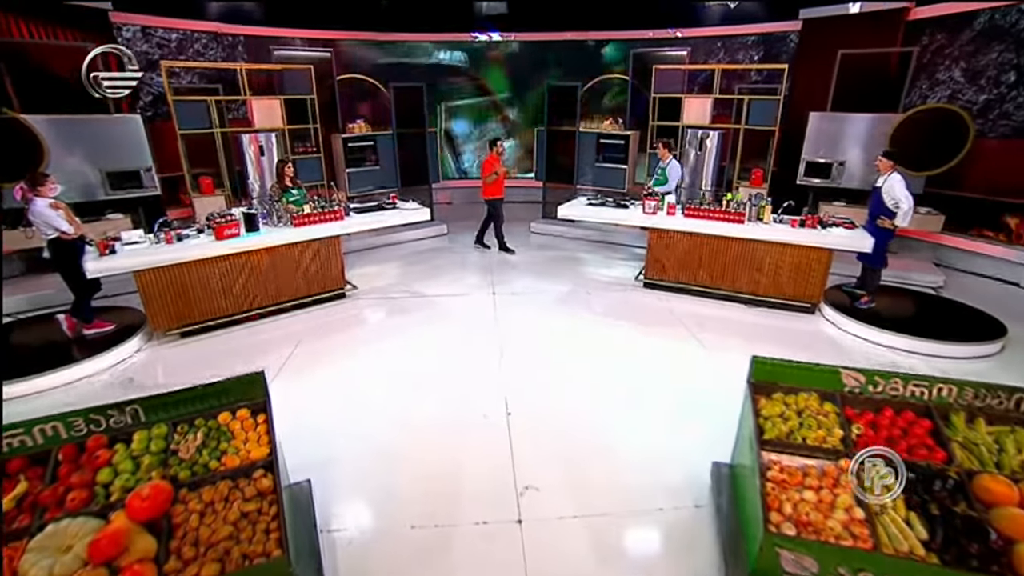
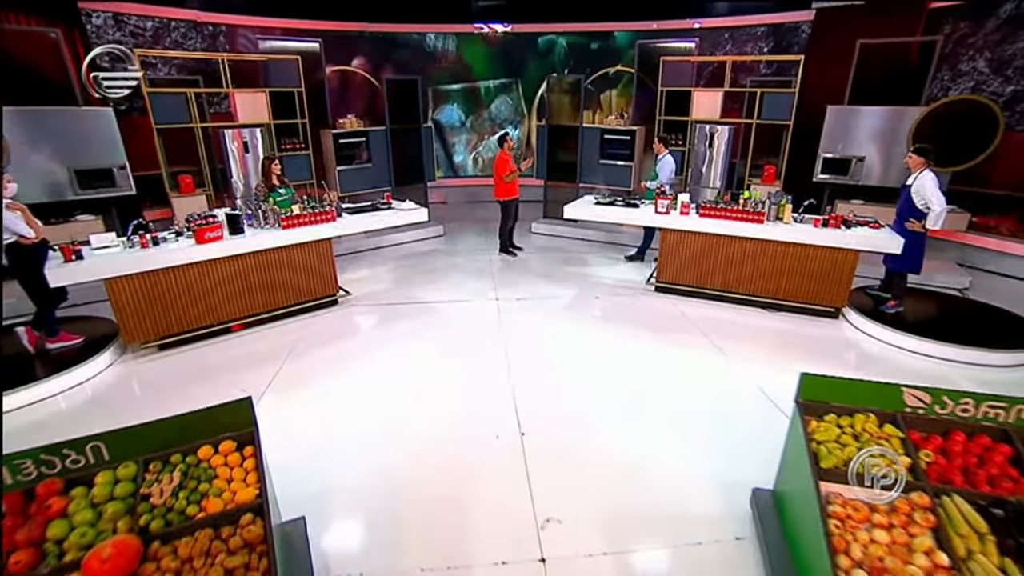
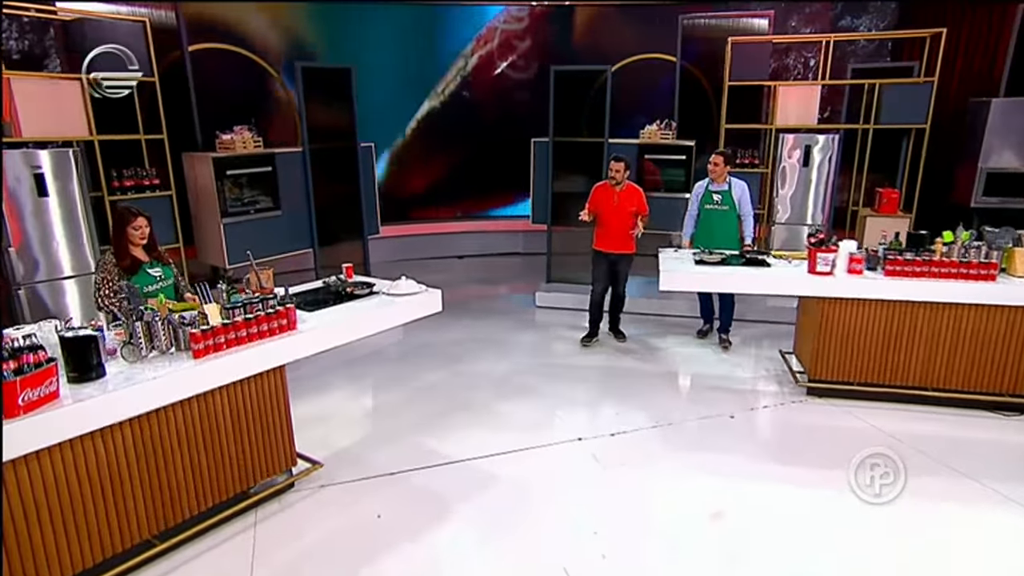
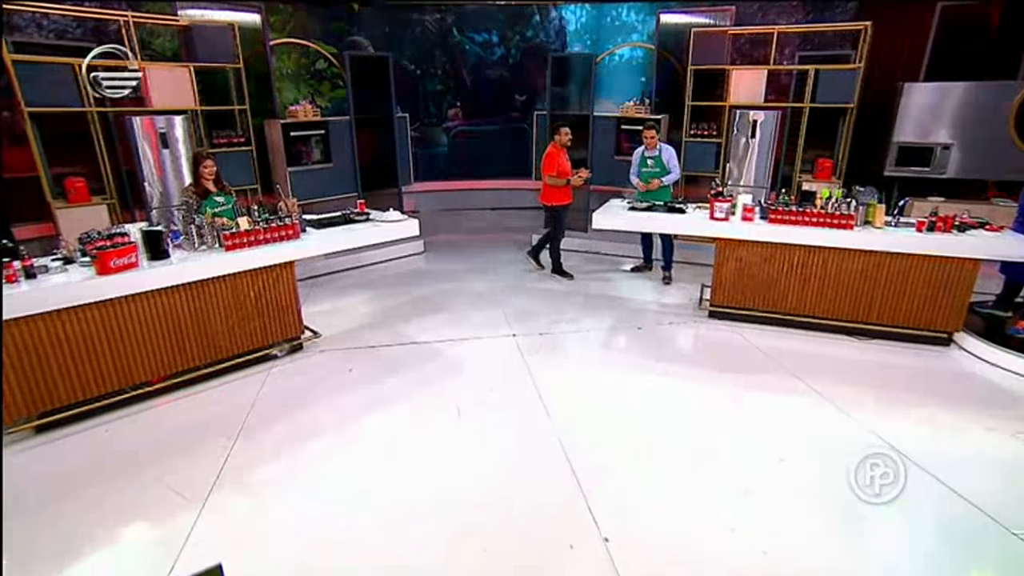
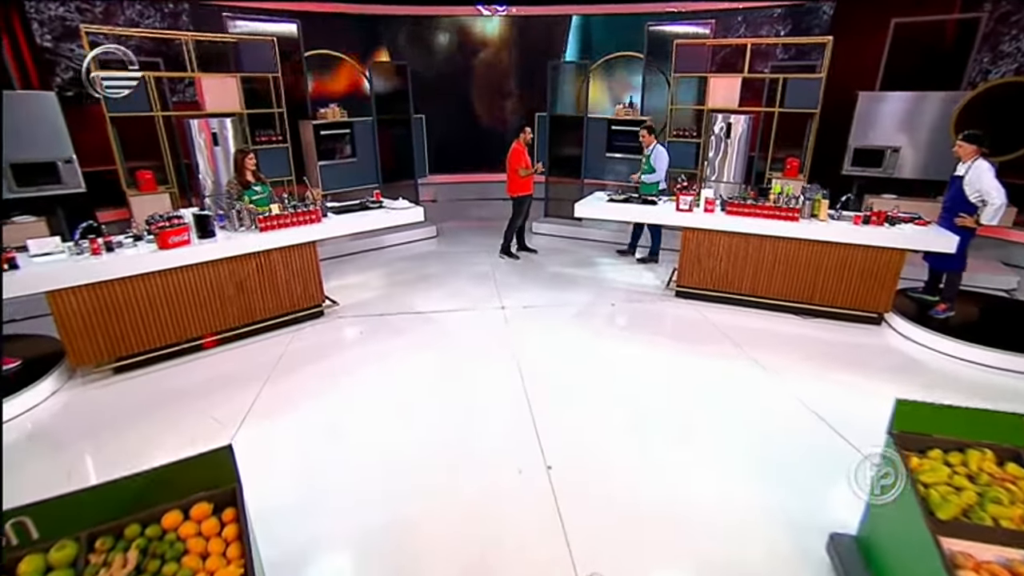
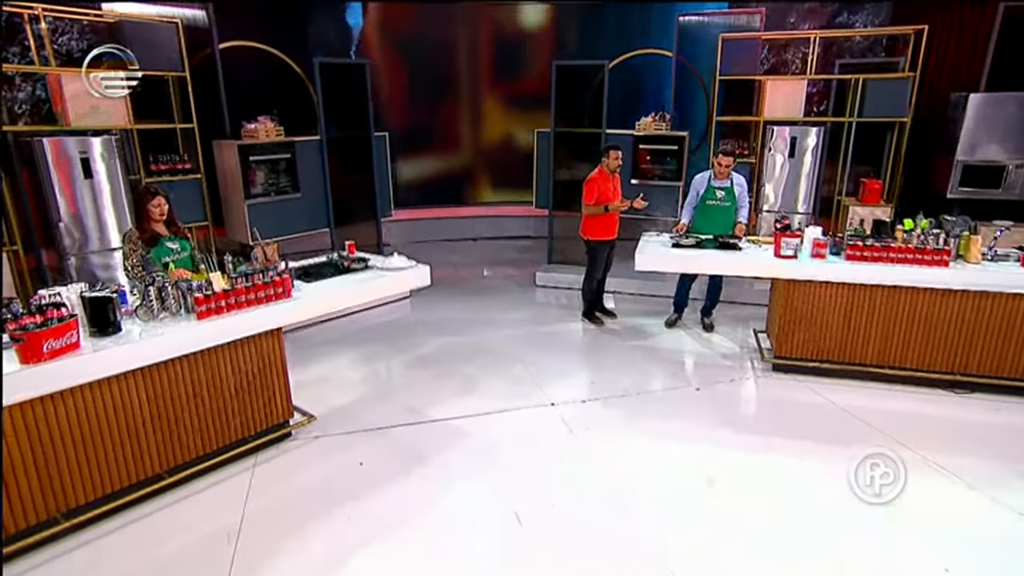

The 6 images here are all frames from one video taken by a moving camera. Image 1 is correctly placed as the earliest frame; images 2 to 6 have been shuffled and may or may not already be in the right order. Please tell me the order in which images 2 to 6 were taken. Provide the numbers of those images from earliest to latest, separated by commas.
2, 5, 4, 6, 3
